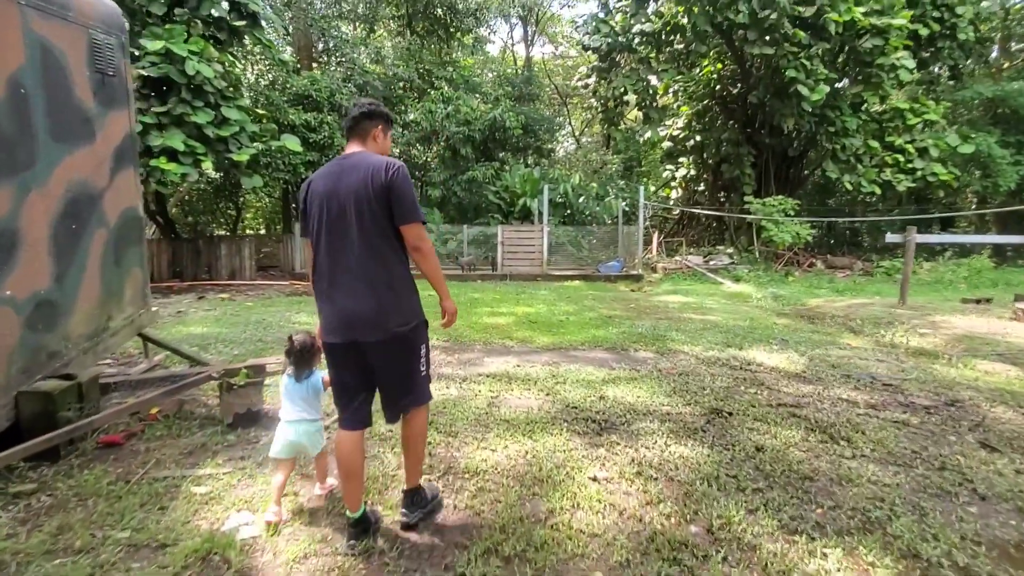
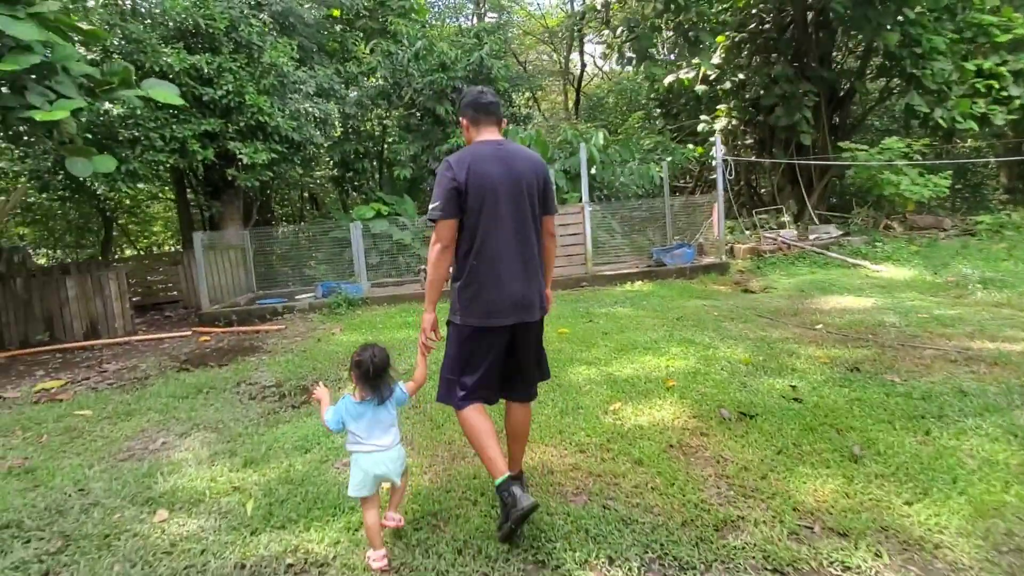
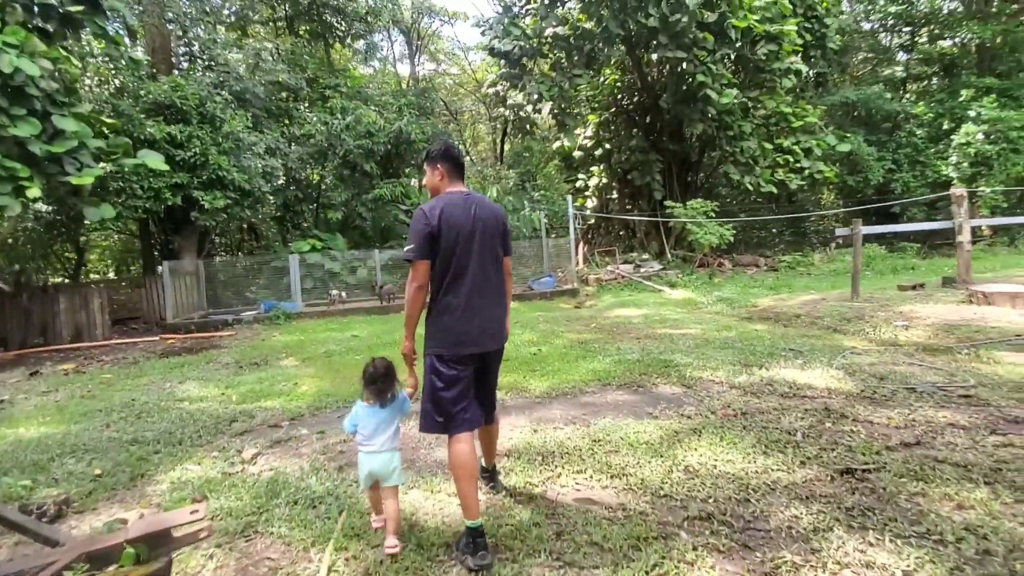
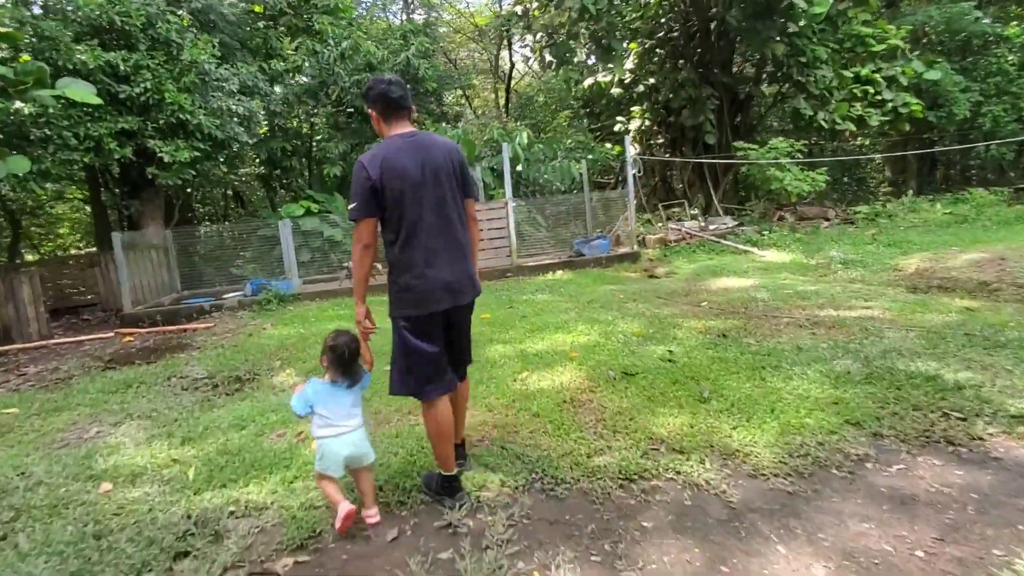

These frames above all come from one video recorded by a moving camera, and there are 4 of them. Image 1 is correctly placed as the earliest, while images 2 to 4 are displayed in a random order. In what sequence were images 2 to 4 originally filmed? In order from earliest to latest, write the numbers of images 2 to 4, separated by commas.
3, 4, 2
